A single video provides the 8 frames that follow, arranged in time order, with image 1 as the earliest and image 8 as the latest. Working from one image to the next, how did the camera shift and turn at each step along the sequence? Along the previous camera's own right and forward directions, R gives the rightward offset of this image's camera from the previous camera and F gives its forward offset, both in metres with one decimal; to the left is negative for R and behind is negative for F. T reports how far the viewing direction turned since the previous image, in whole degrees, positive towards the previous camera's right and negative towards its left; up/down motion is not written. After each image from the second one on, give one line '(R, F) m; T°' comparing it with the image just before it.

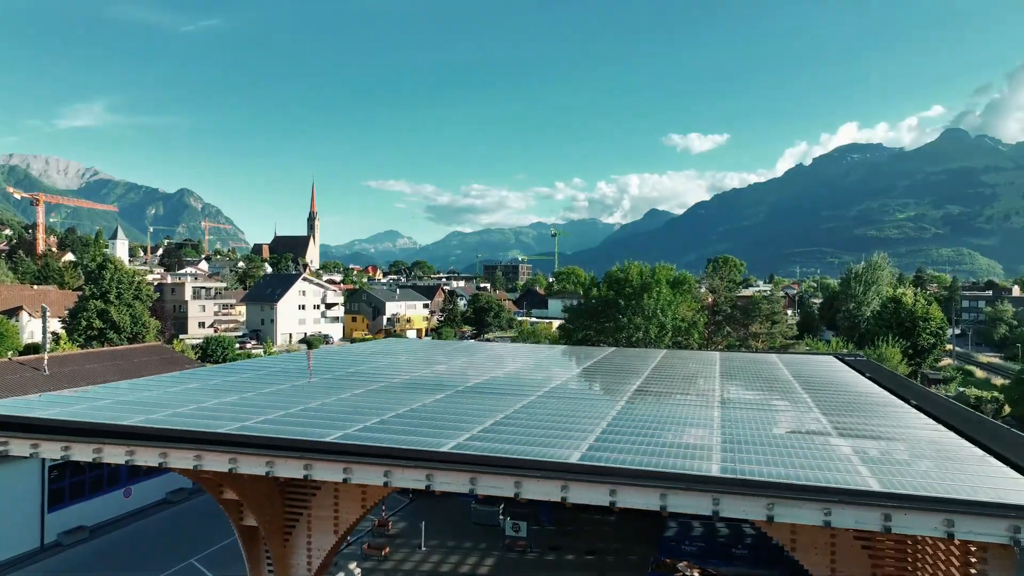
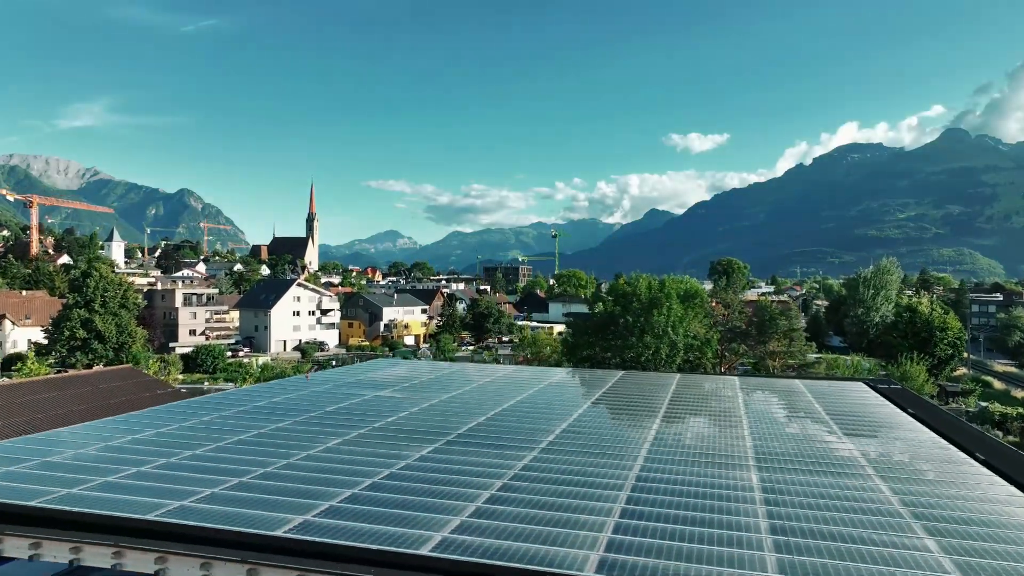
(0.0, +1.0) m; 0°
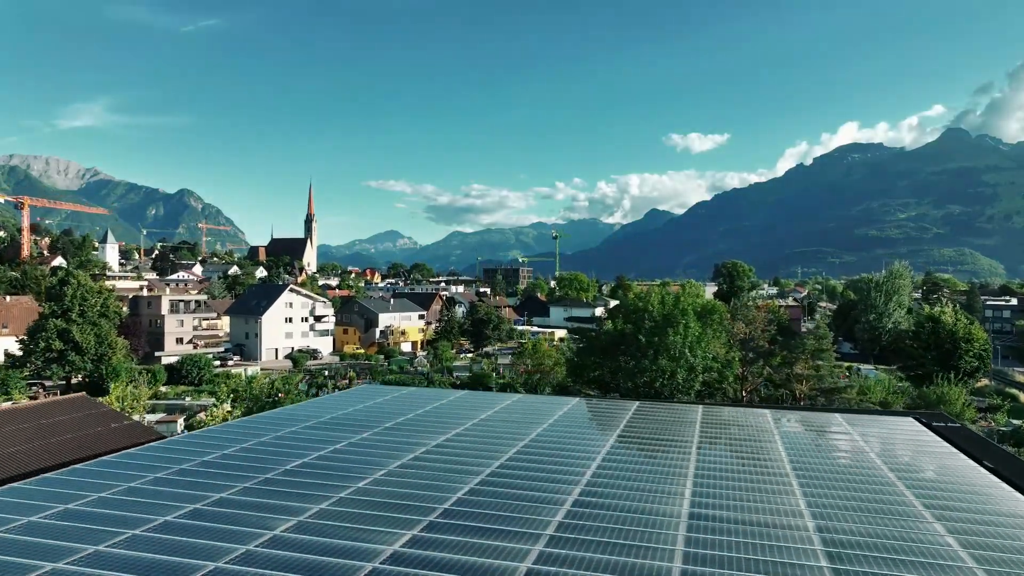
(0.0, +1.3) m; 0°
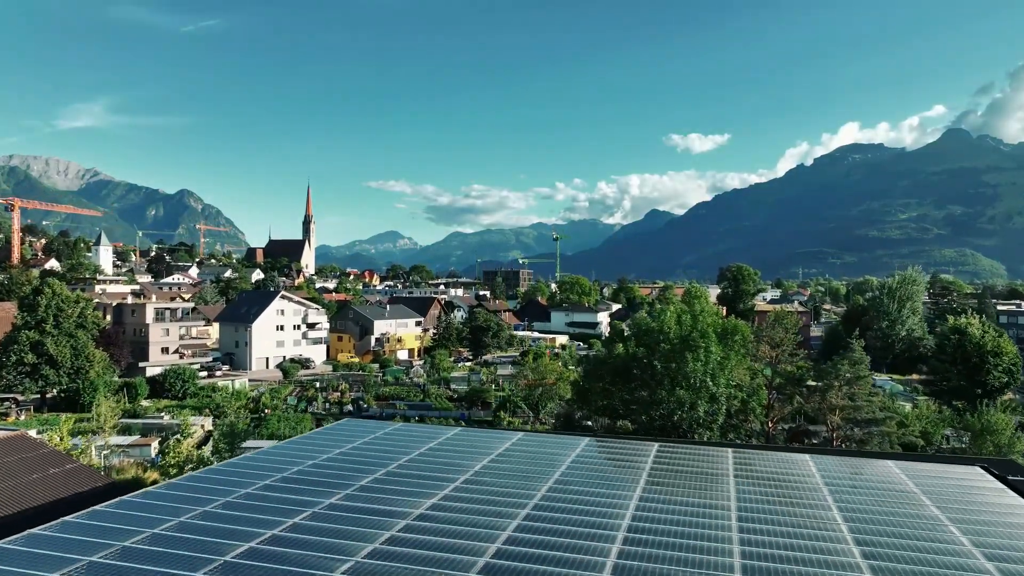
(0.0, +1.3) m; 0°
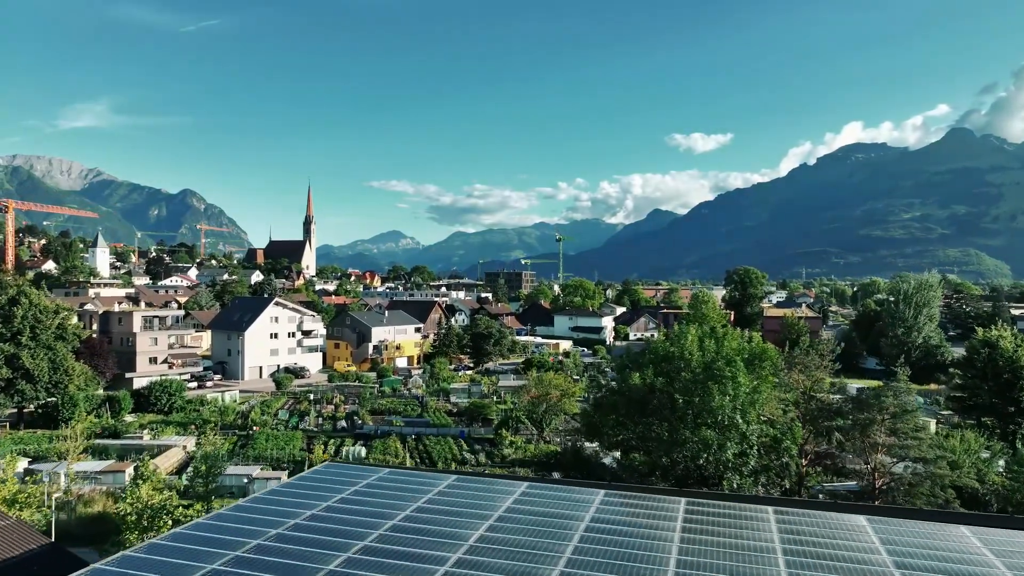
(0.0, +1.3) m; 0°
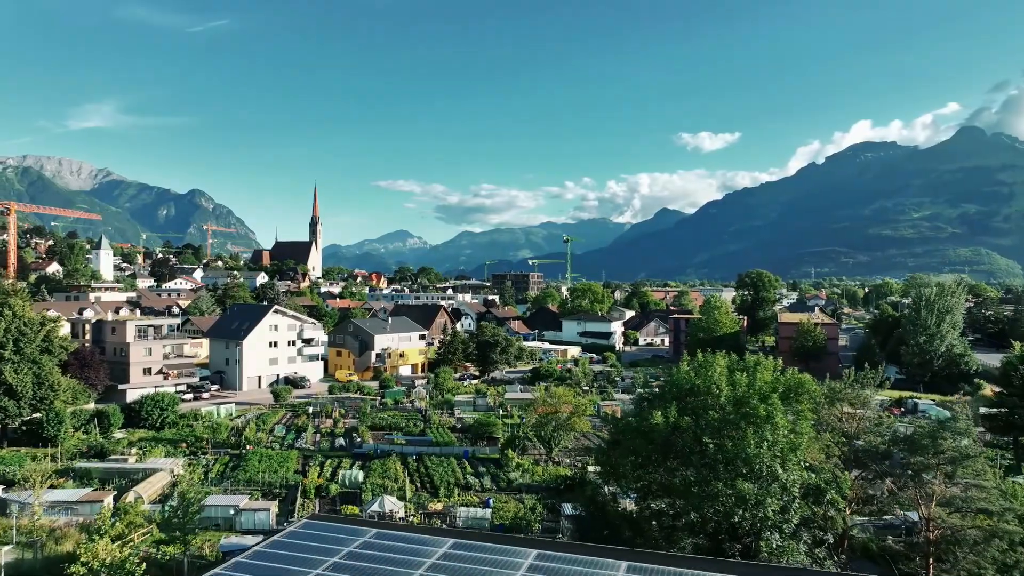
(0.0, +1.2) m; -1°
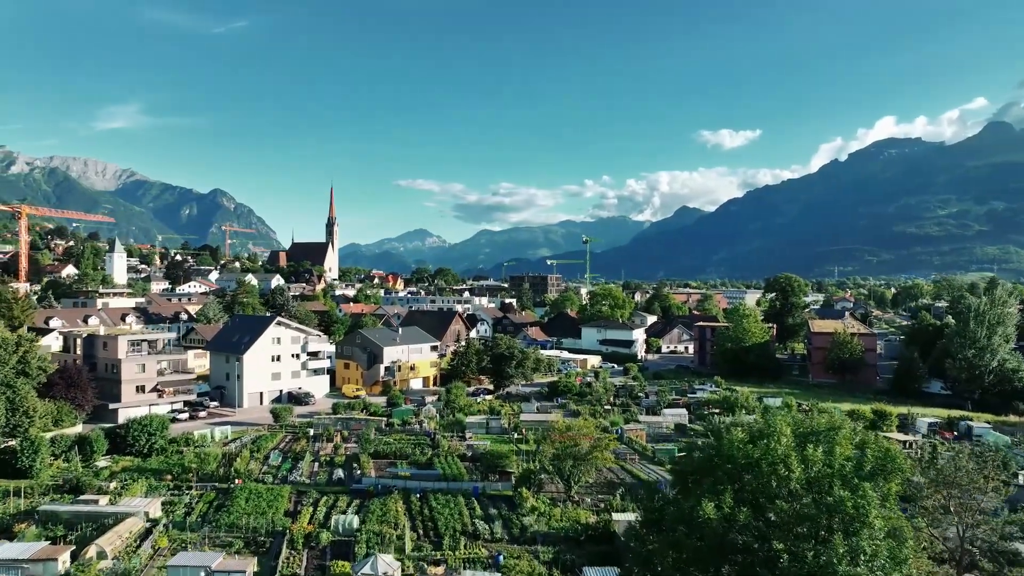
(+0.1, +2.1) m; -2°
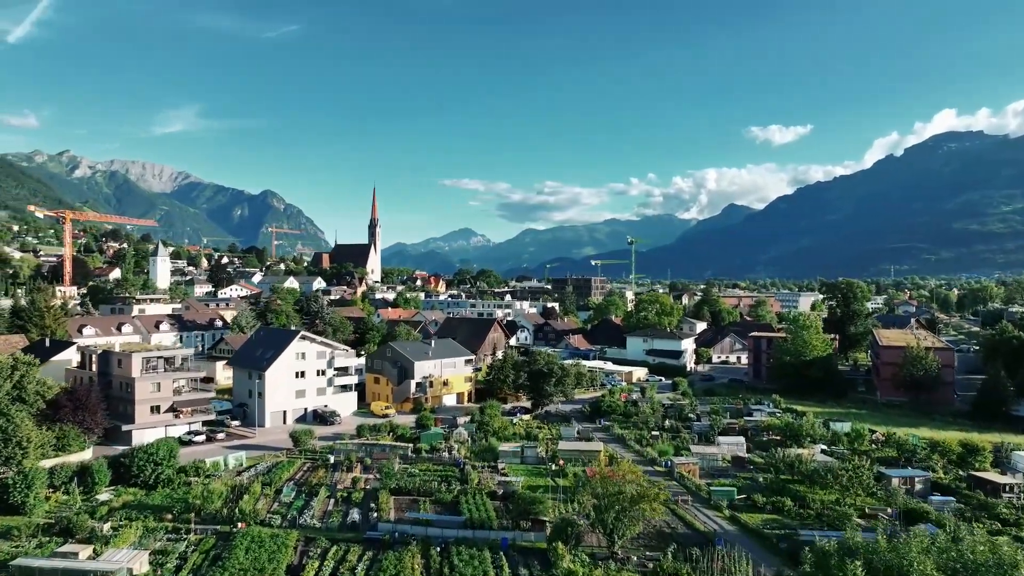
(+0.2, +2.5) m; -4°
